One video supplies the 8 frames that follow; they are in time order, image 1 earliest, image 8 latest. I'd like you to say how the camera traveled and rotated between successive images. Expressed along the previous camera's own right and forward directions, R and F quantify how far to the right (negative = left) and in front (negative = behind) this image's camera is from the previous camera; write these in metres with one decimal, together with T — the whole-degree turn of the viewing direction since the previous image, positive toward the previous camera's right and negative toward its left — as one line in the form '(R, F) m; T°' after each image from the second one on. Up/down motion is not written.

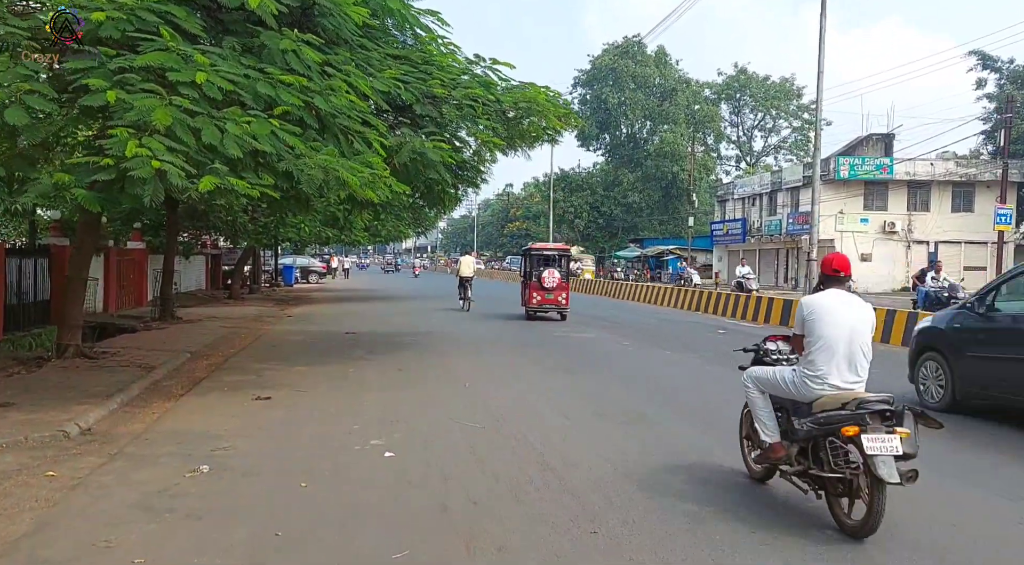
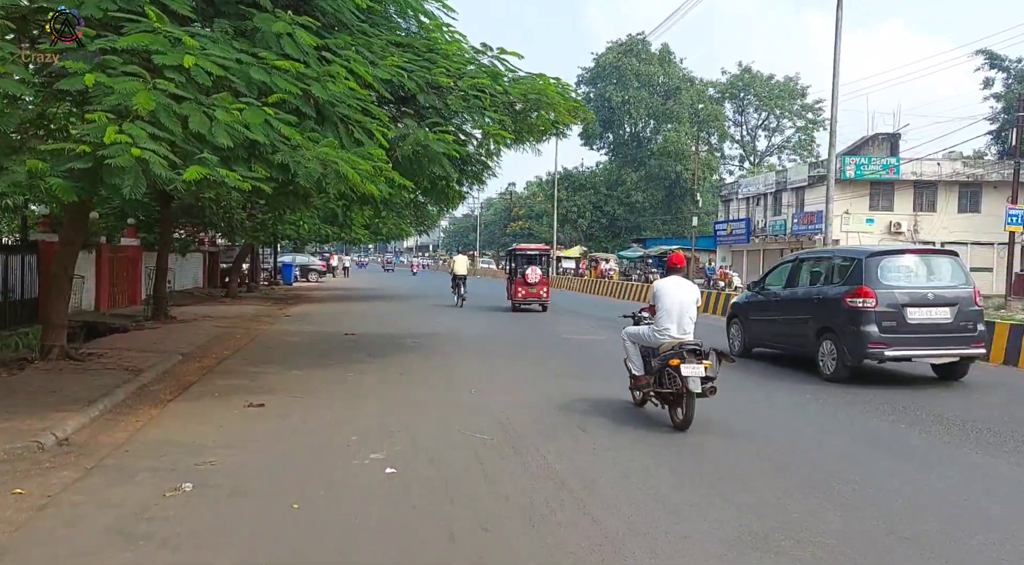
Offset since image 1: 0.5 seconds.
(-0.1, +0.5) m; 0°
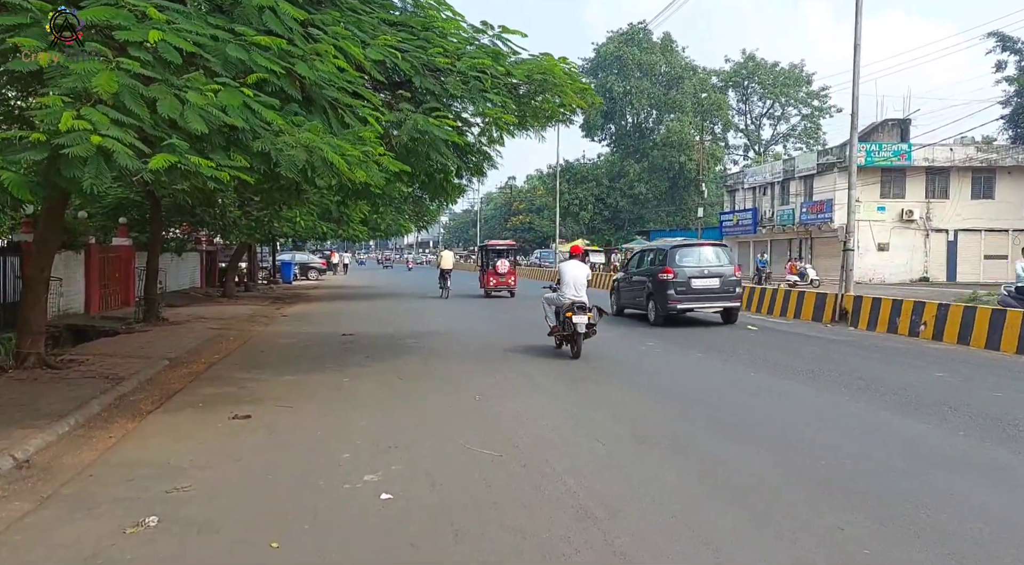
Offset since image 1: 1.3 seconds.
(0.0, +0.7) m; 0°
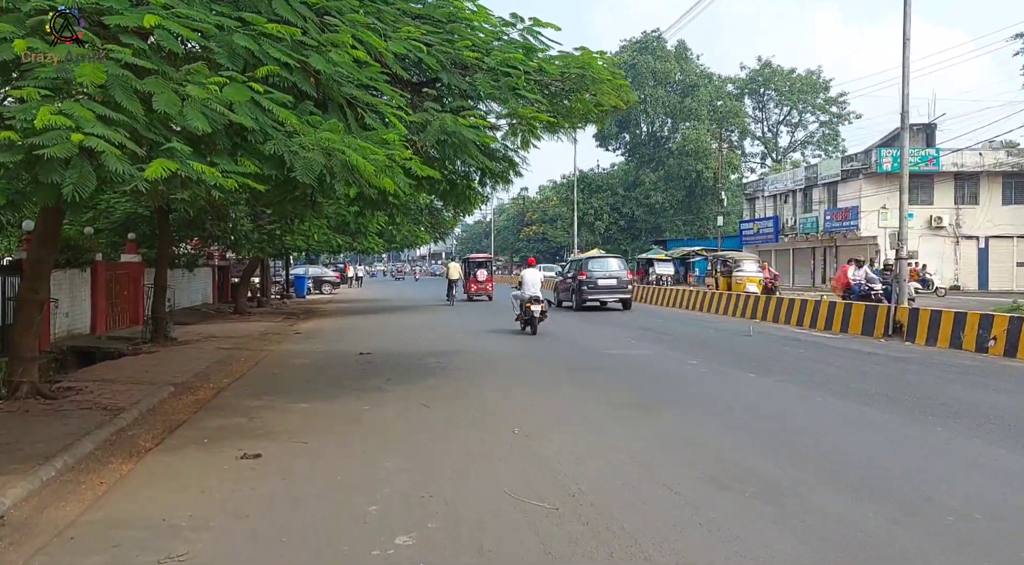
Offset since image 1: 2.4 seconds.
(-0.3, +0.9) m; -1°
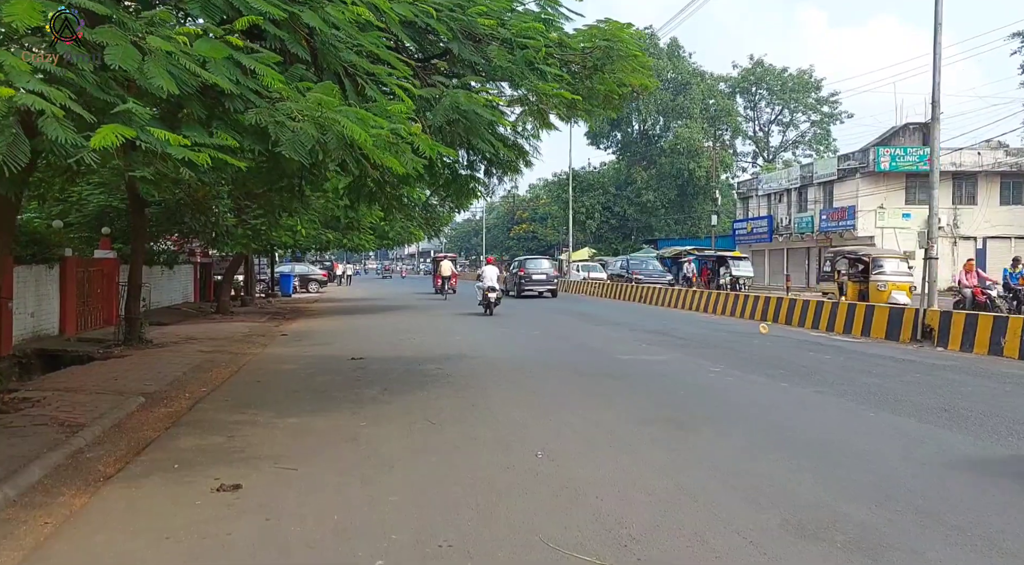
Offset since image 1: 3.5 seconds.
(-0.3, +1.0) m; +1°
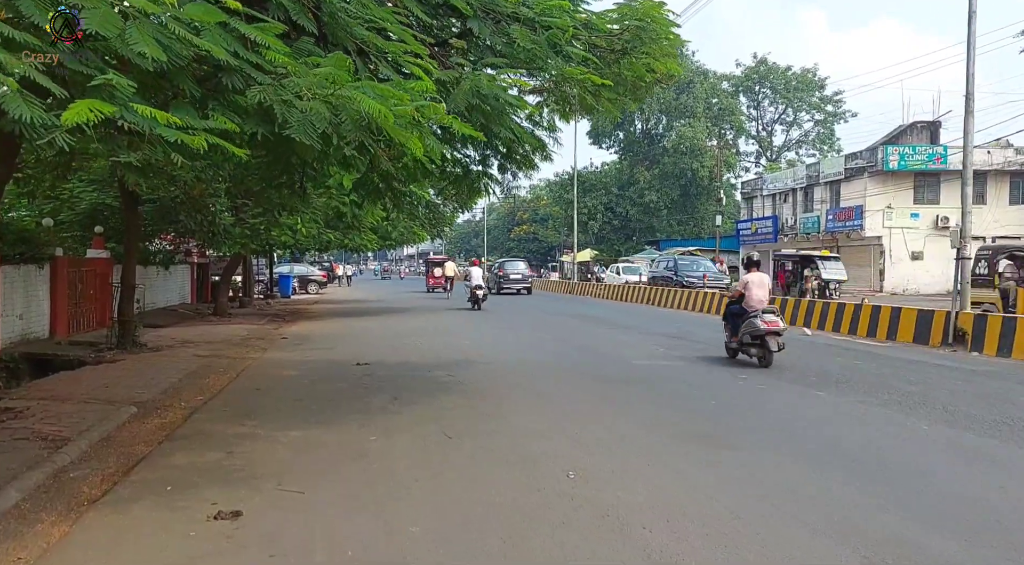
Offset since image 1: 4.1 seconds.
(-0.2, +0.6) m; 0°
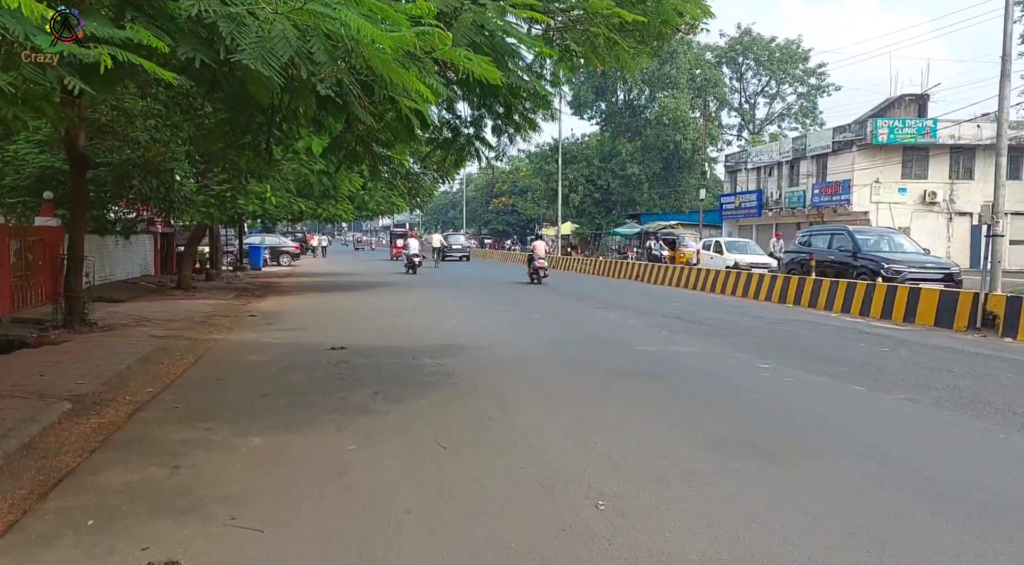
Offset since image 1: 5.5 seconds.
(-0.2, +1.1) m; +2°
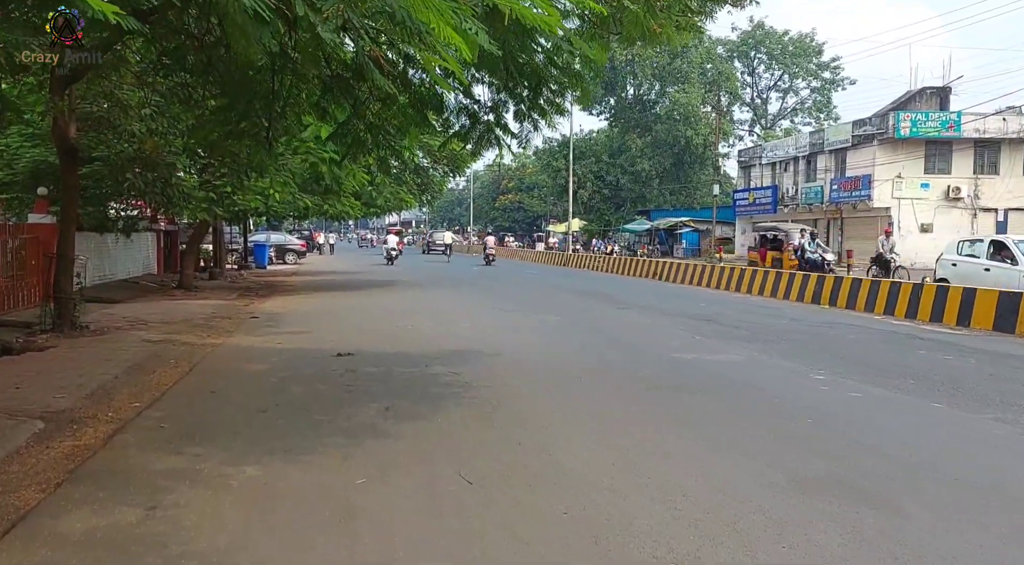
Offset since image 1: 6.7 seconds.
(-0.2, +0.9) m; -1°
